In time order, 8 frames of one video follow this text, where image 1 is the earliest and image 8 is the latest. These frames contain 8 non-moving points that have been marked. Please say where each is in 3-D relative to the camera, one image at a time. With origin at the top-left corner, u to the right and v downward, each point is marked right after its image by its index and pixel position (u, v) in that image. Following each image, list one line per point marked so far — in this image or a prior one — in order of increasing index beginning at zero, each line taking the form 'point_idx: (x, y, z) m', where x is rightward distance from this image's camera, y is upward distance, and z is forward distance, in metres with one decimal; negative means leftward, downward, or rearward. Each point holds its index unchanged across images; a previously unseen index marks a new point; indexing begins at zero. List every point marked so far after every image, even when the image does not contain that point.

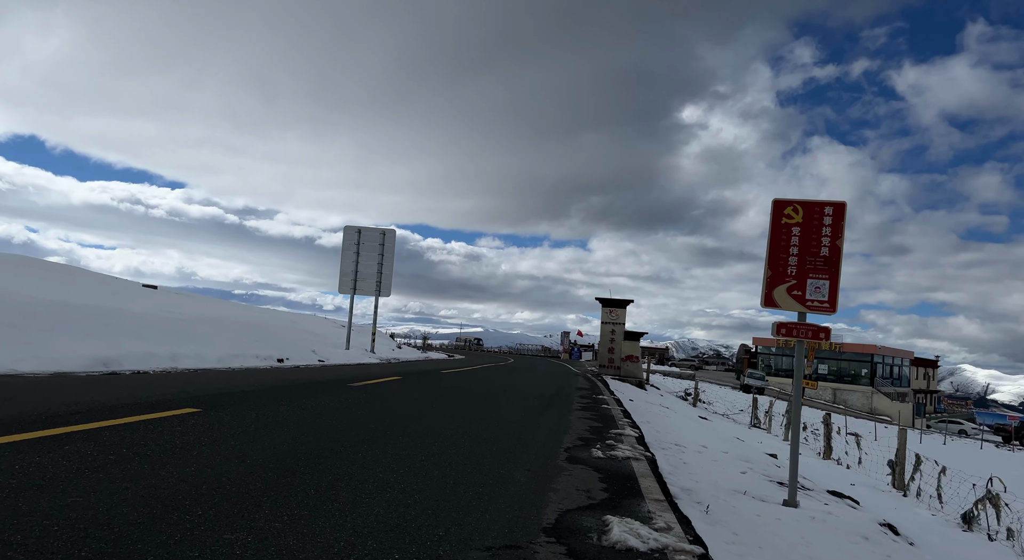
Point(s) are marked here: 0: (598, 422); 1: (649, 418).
0: (+1.2, -1.9, +8.7) m
1: (+2.6, -2.6, +11.9) m
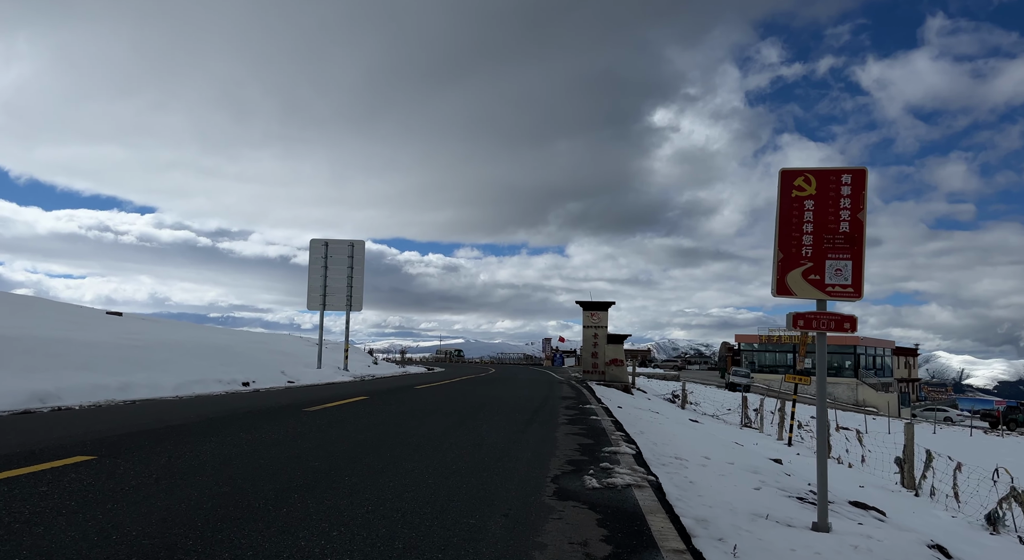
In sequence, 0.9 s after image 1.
0: (+0.9, -1.9, +7.6) m
1: (+2.3, -2.5, +10.9) m
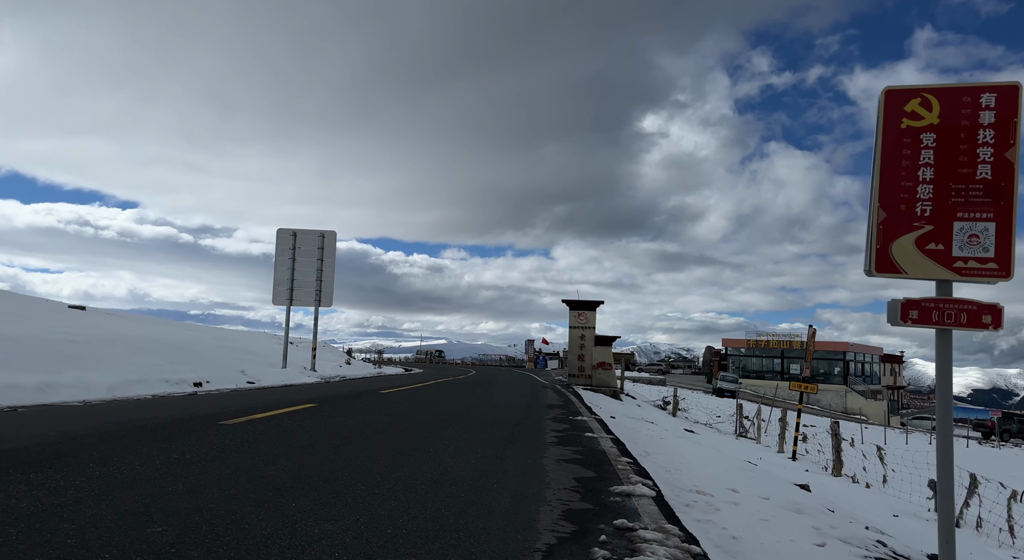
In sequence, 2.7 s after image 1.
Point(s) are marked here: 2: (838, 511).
0: (+0.7, -1.7, +5.8) m
1: (+1.9, -2.4, +9.1) m
2: (+3.7, -2.6, +7.2) m
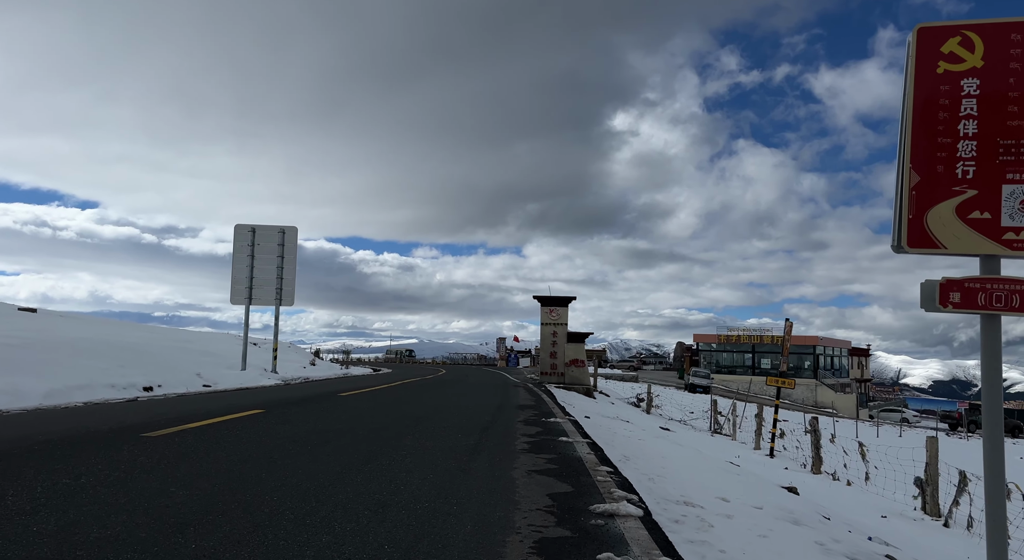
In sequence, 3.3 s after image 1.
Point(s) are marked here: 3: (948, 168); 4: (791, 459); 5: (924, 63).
0: (+0.4, -1.6, +5.1) m
1: (+1.5, -2.2, +8.4) m
2: (+3.3, -2.5, +6.6) m
3: (+2.2, +0.6, +3.2) m
4: (+7.3, -4.7, +16.7) m
5: (+2.1, +1.1, +3.2) m
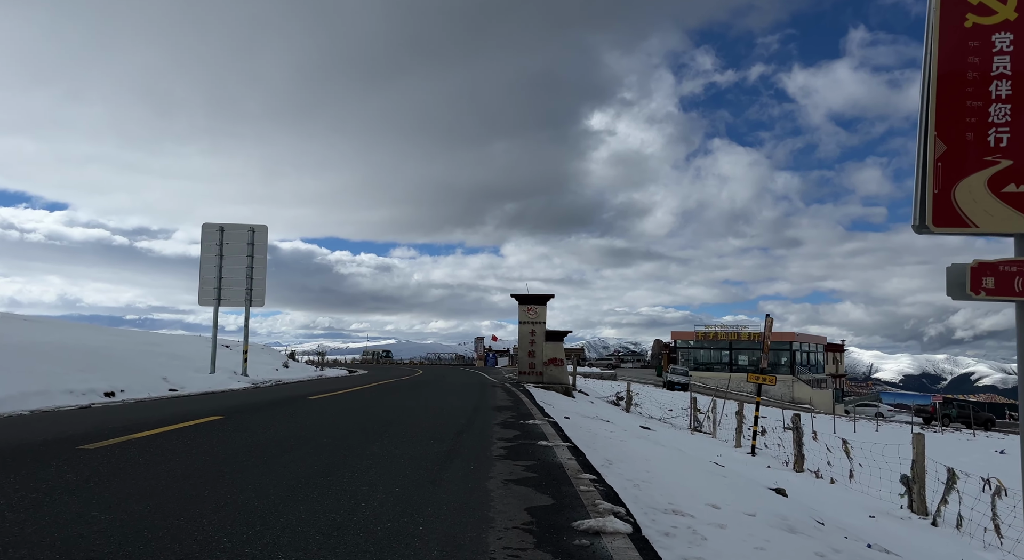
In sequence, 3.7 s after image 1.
0: (+0.2, -1.5, +4.6) m
1: (+1.2, -2.2, +8.0) m
2: (+3.1, -2.4, +6.3) m
3: (+2.0, +0.6, +2.8) m
4: (+6.7, -4.6, +16.5) m
5: (+1.9, +1.2, +2.8) m
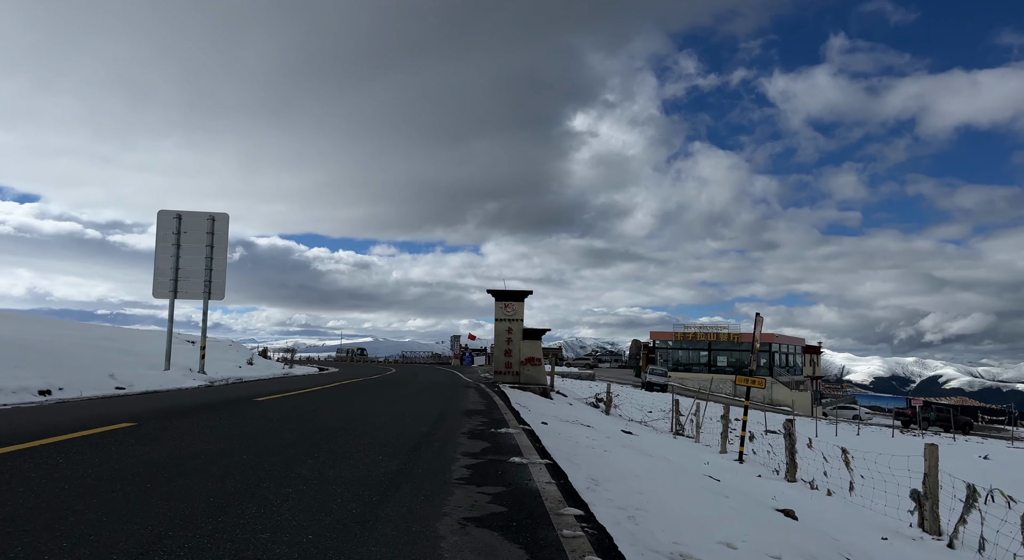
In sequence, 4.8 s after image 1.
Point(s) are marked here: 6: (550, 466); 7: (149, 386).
0: (0.0, -1.4, +3.4) m
1: (+0.9, -2.0, +6.8) m
2: (+2.8, -2.3, +5.2) m
3: (+1.9, +0.8, +1.6) m
4: (+6.1, -4.5, +15.5) m
5: (+1.8, +1.3, +1.7) m
6: (+0.3, -1.7, +5.8) m
7: (-11.2, -3.3, +19.8) m
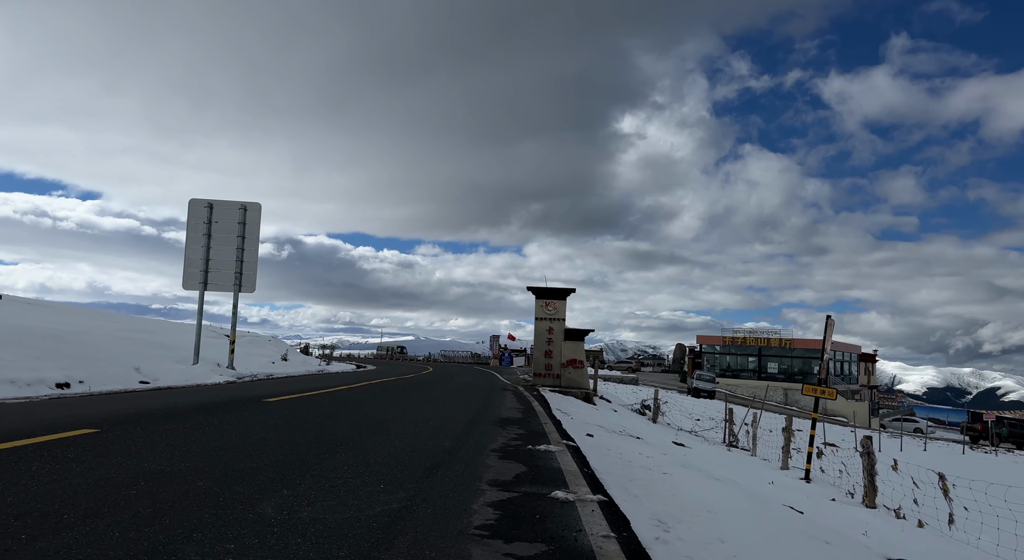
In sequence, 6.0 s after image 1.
0: (+0.1, -1.2, +2.0) m
1: (+1.2, -1.9, +5.4) m
2: (+3.0, -2.1, +3.6) m
3: (+1.9, +0.9, +0.1) m
4: (+6.9, -4.4, +13.7) m
5: (+1.9, +1.4, +0.2) m
6: (+0.6, -1.5, +4.4) m
7: (-10.1, -3.0, +19.0) m
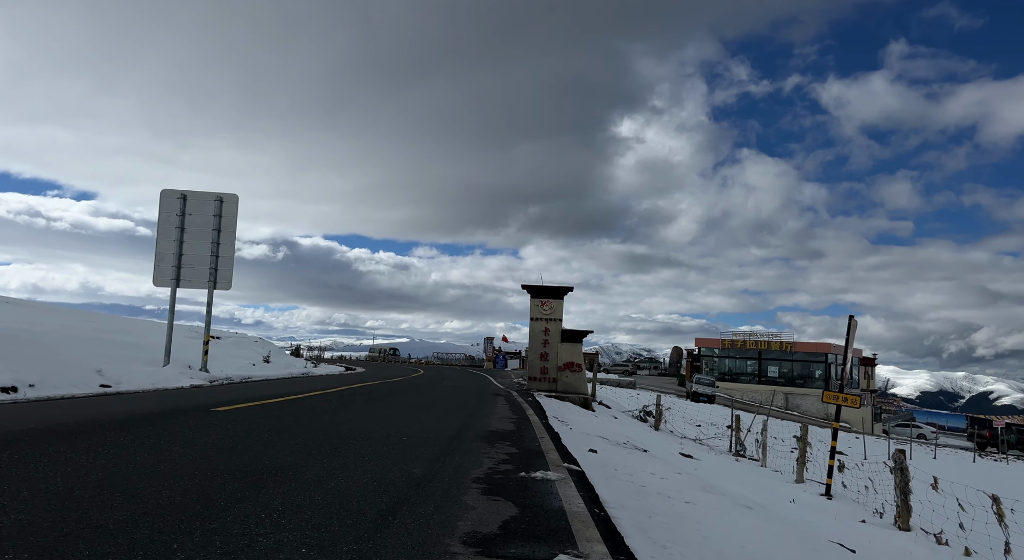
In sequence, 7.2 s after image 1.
0: (+0.1, -1.1, +0.6) m
1: (+1.1, -1.7, +4.0) m
2: (+3.0, -2.0, +2.2) m
3: (+1.9, +1.0, -1.2) m
4: (+6.8, -4.4, +12.4) m
5: (+1.8, +1.6, -1.2) m
6: (+0.5, -1.4, +3.1) m
7: (-10.3, -2.8, +17.6) m
